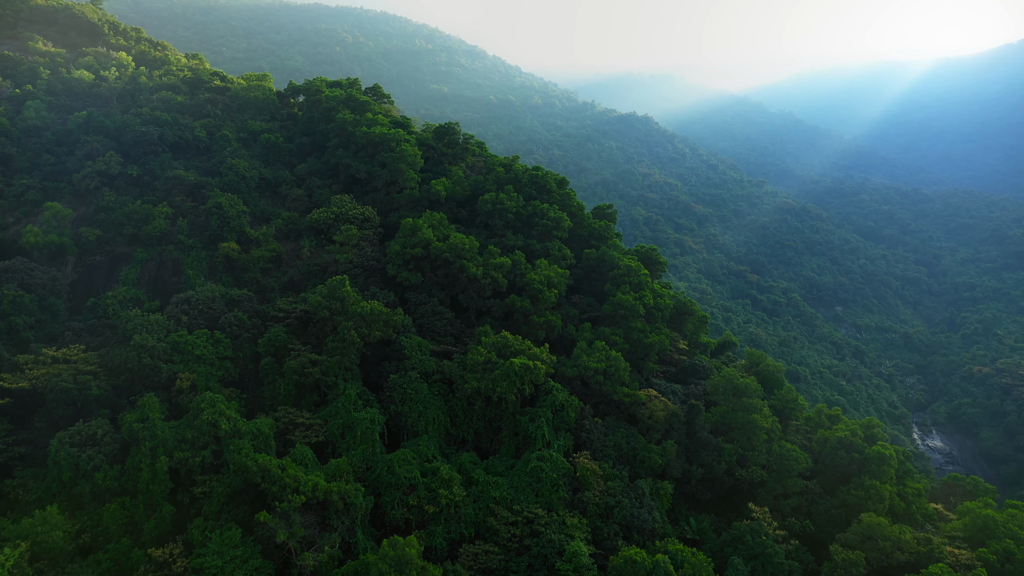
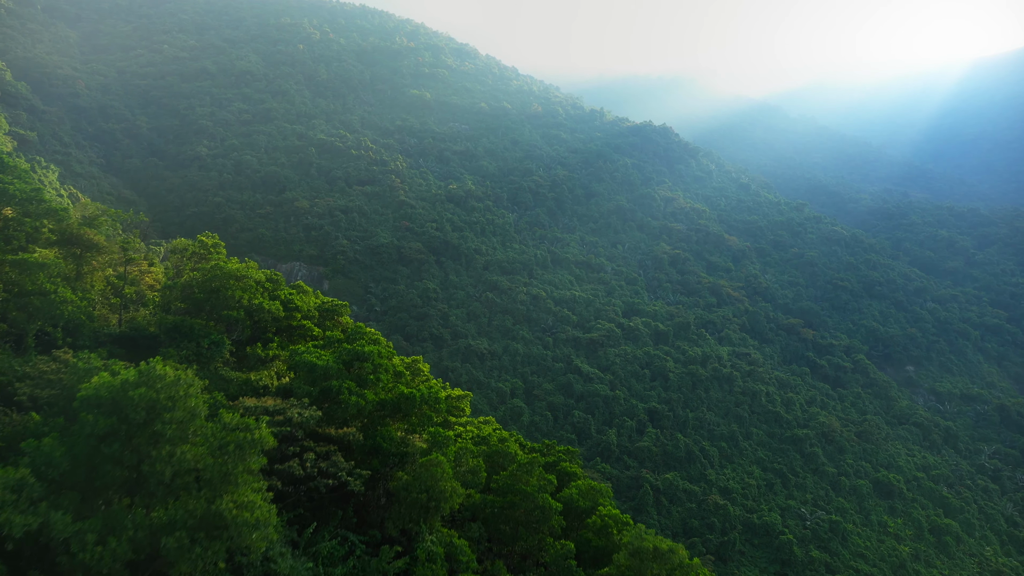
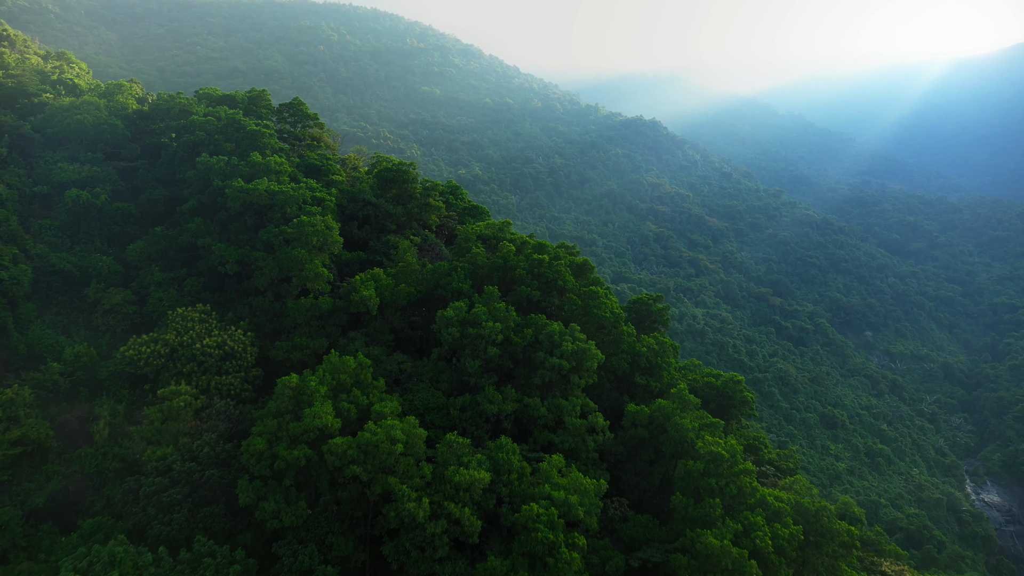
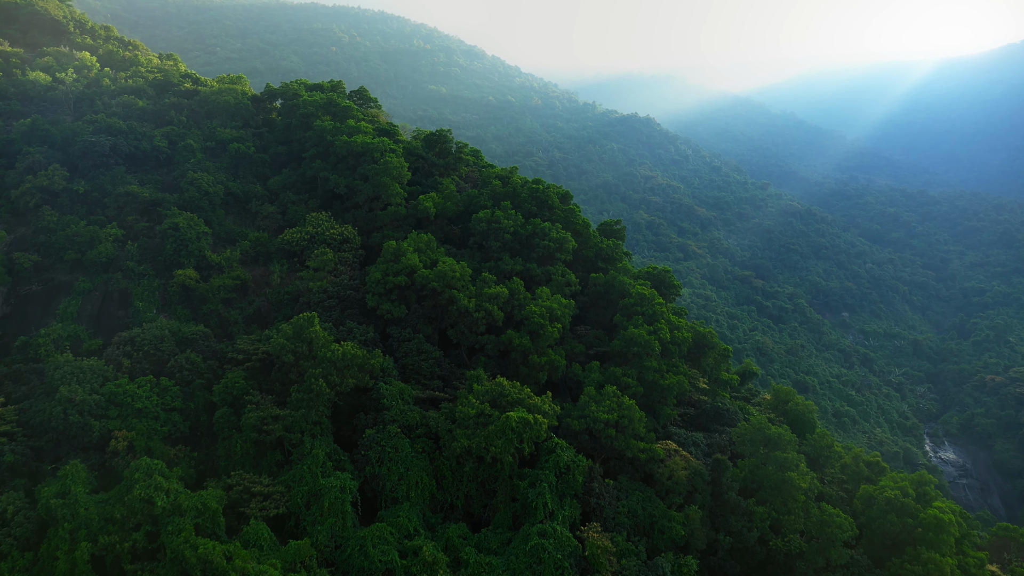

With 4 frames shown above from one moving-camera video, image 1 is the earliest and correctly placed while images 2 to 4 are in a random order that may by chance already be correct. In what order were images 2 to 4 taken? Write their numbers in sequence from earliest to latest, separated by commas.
4, 3, 2
